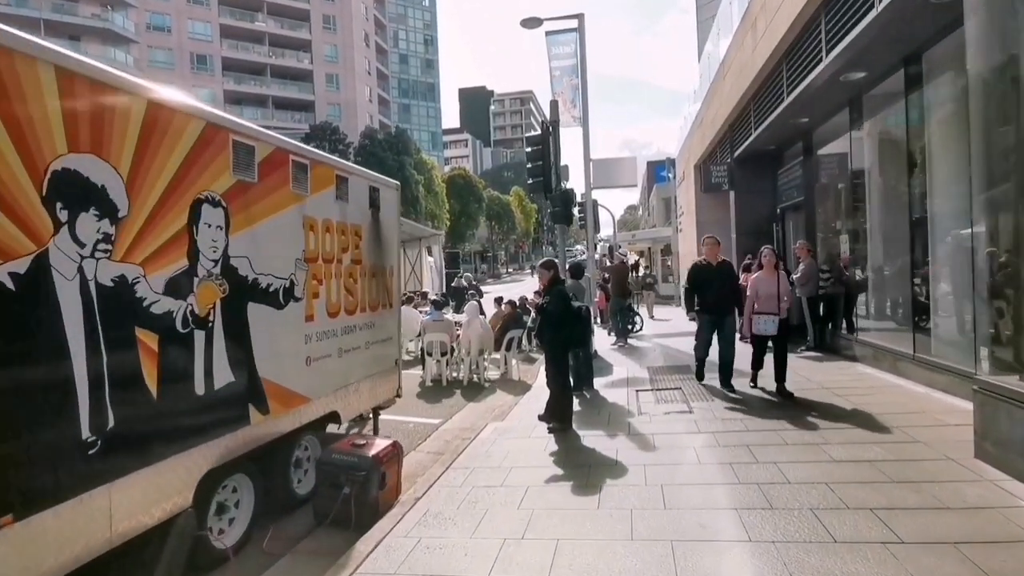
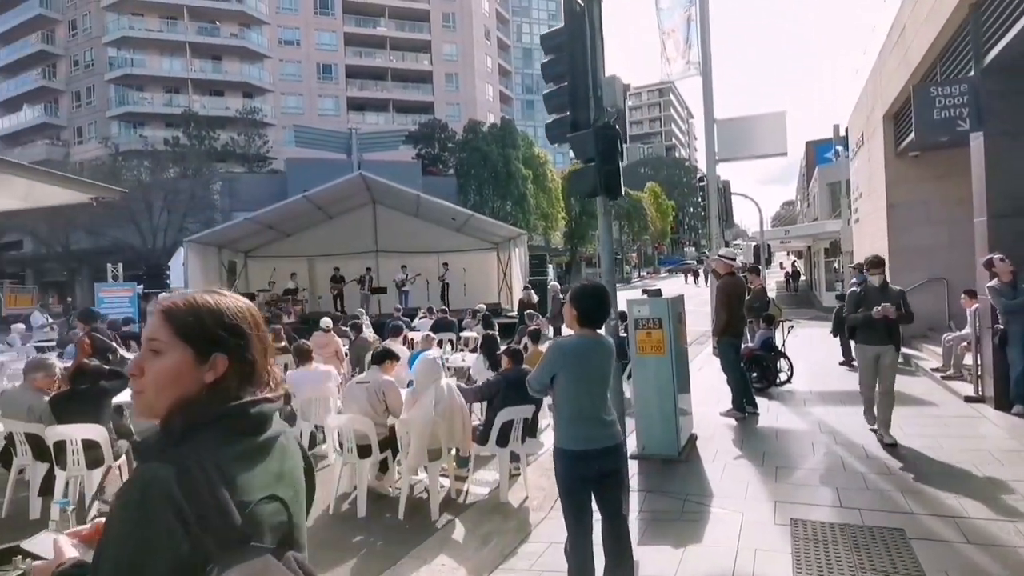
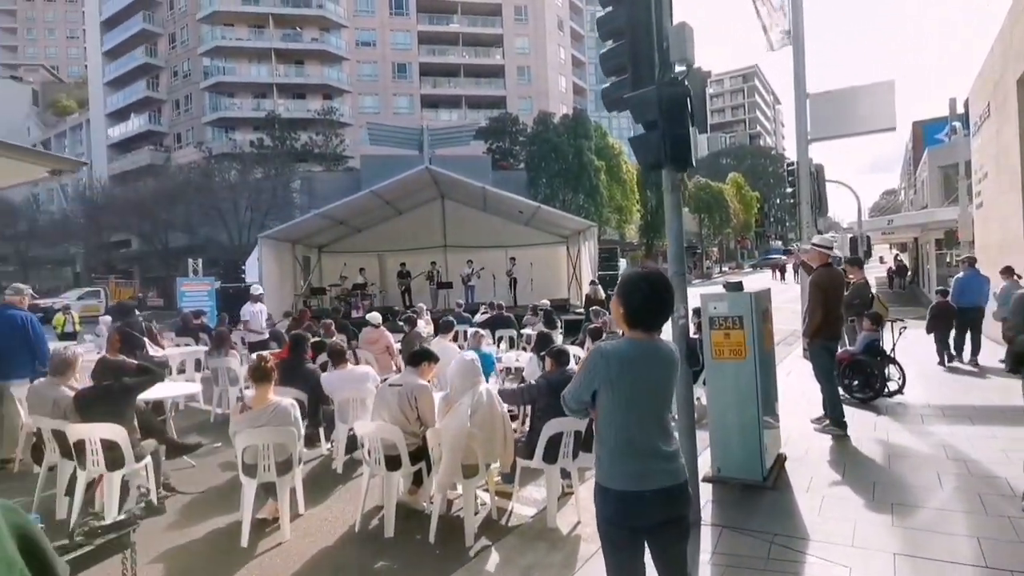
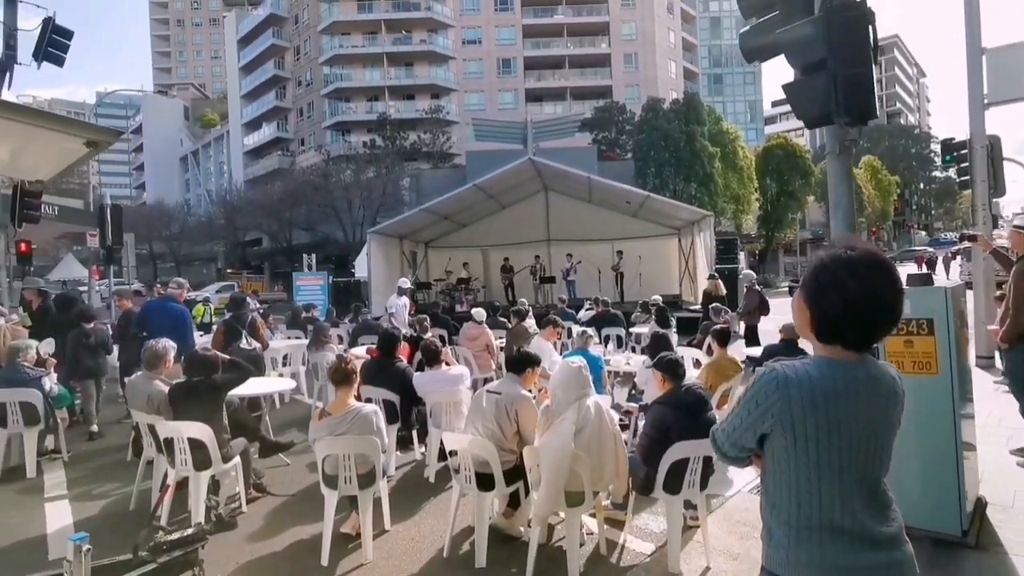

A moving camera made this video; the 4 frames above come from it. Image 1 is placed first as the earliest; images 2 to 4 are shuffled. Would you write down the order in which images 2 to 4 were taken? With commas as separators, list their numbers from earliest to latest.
2, 3, 4
